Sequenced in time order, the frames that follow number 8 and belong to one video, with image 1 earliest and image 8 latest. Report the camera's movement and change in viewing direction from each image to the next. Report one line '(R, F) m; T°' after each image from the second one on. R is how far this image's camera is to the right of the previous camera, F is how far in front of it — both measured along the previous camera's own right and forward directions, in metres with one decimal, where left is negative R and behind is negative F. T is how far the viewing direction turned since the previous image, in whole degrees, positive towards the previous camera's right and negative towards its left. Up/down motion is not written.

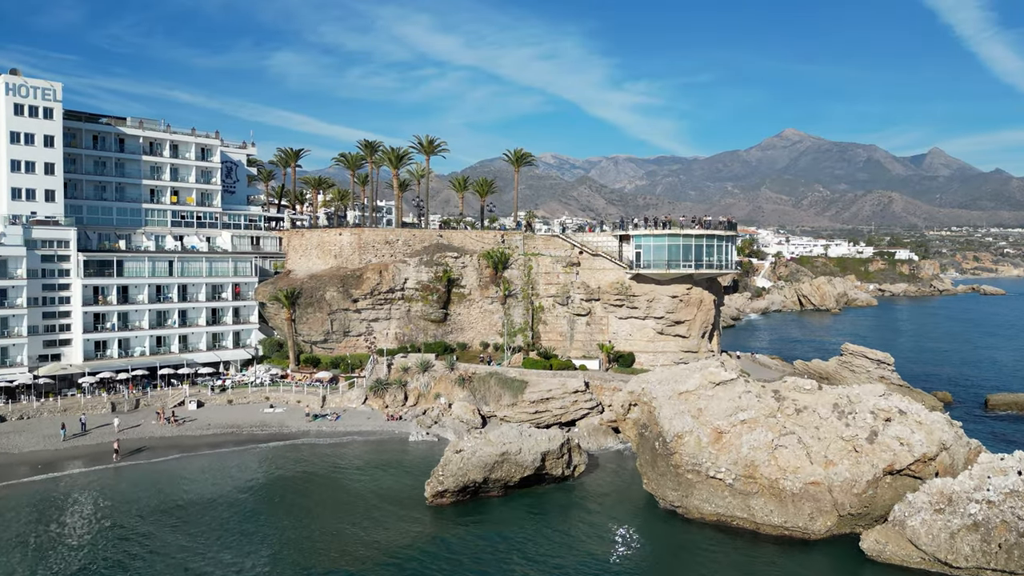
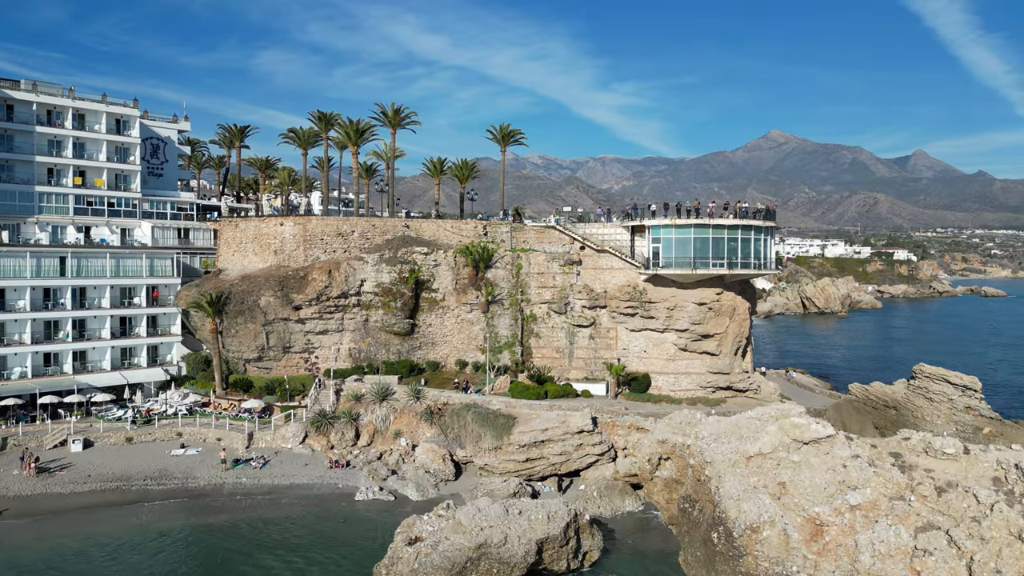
(+0.2, +11.1) m; +1°
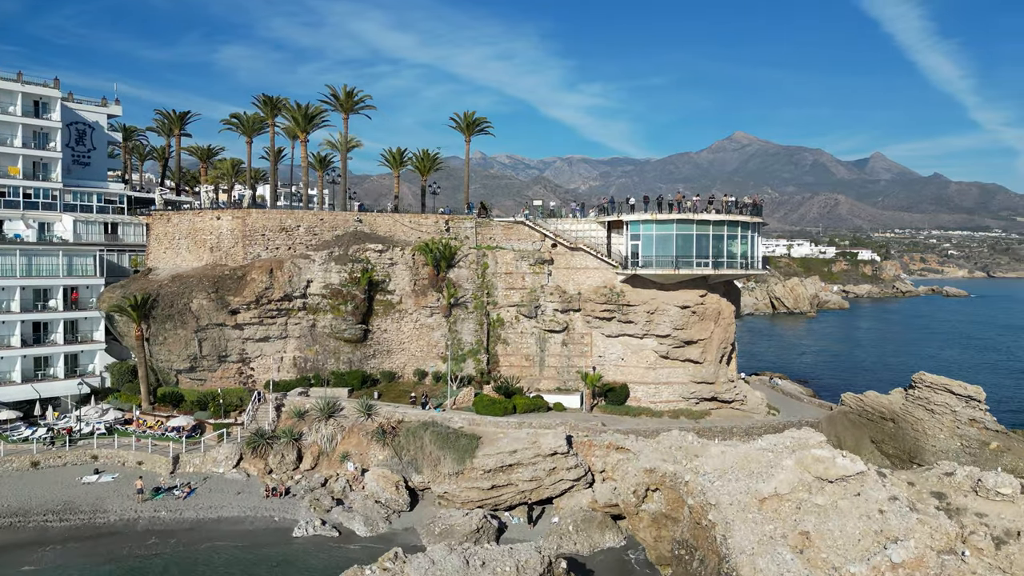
(+0.2, +4.1) m; +3°
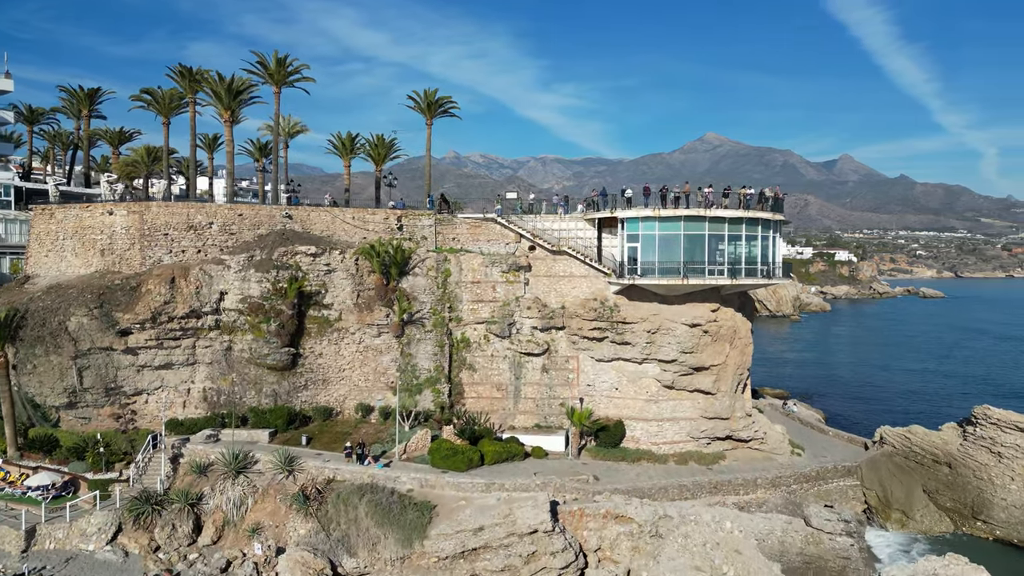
(+0.3, +7.6) m; +2°
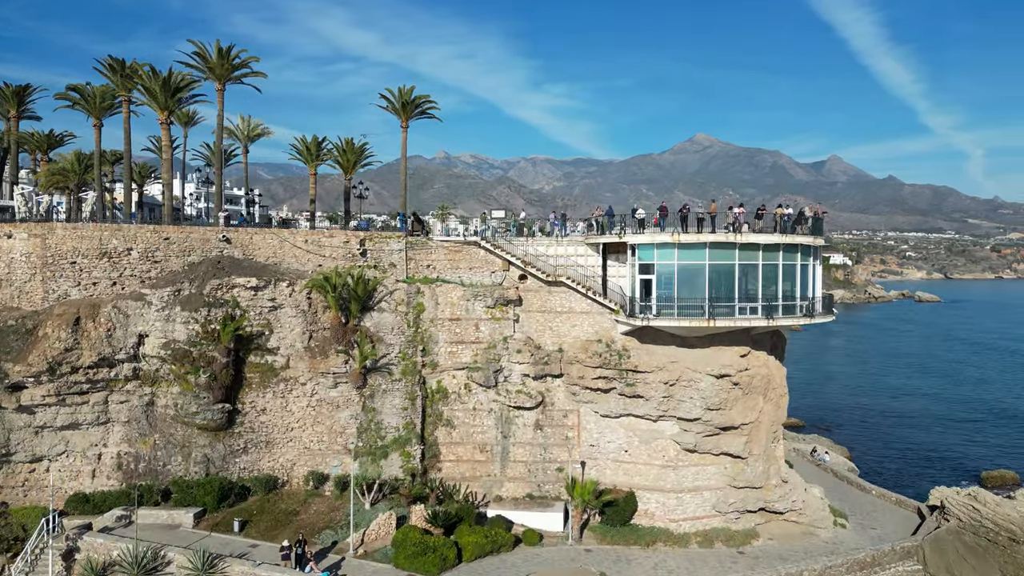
(+0.1, +5.6) m; +1°
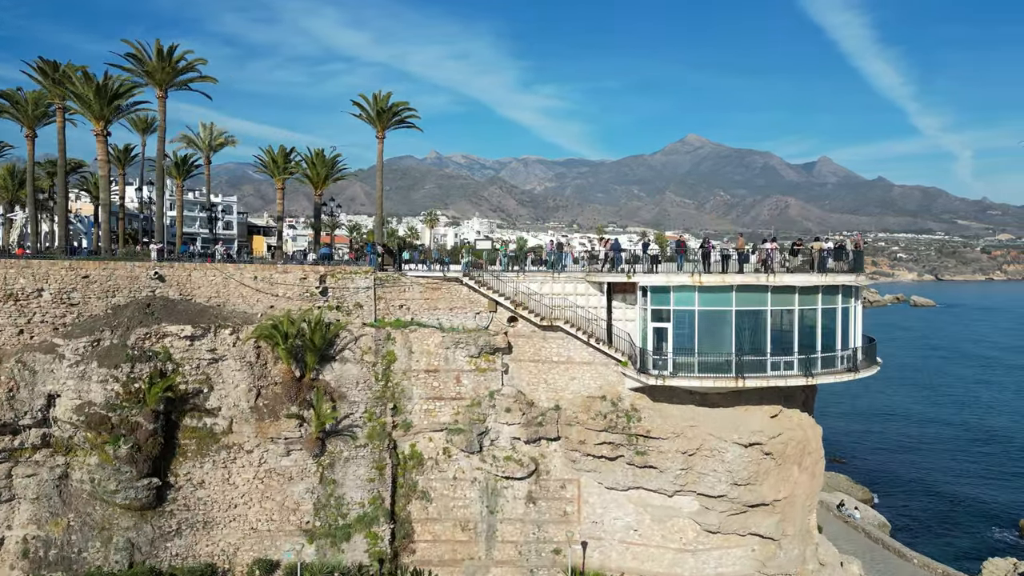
(+0.1, +4.1) m; +1°
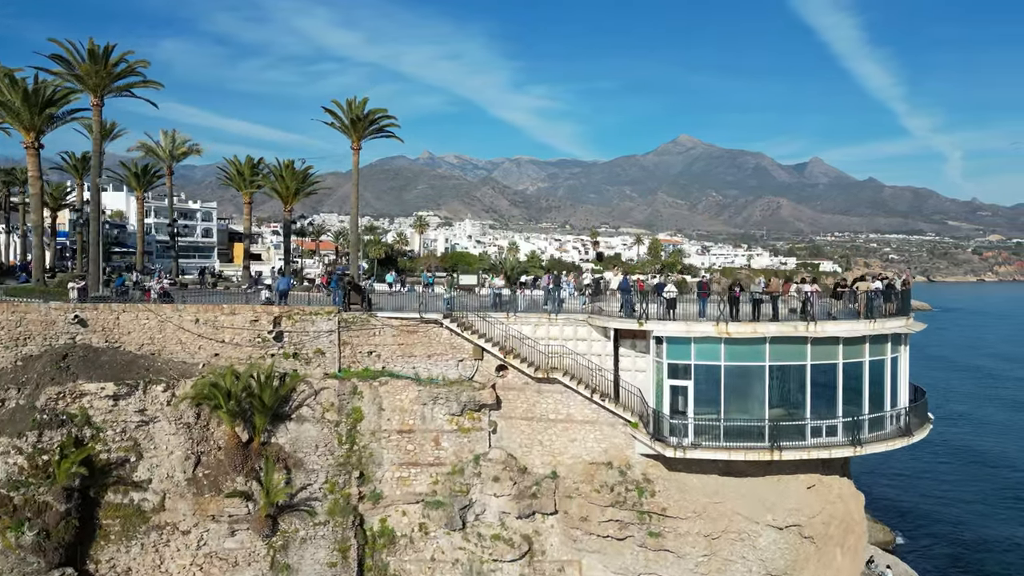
(+0.1, +3.4) m; +1°
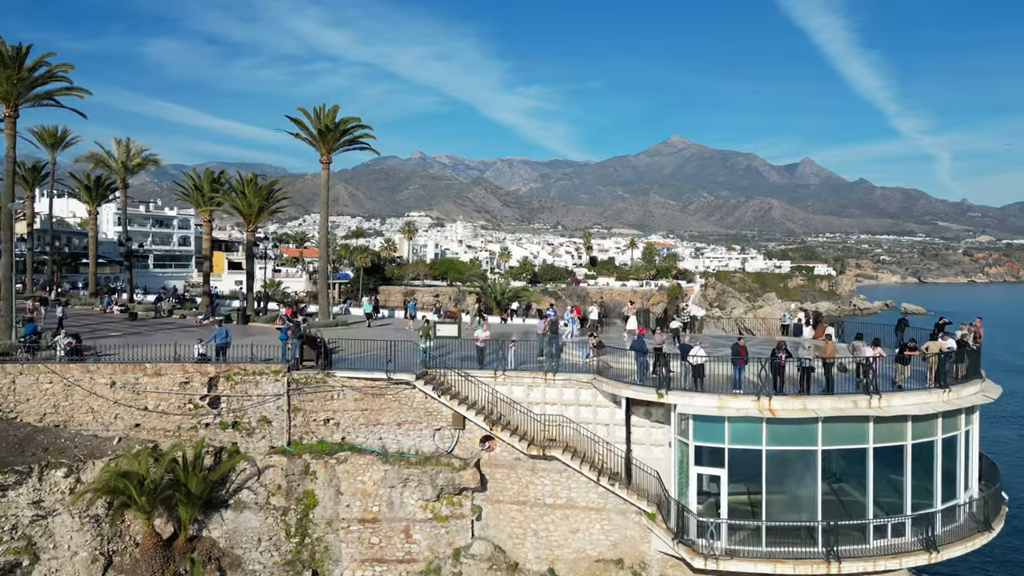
(+0.1, +3.5) m; +1°
